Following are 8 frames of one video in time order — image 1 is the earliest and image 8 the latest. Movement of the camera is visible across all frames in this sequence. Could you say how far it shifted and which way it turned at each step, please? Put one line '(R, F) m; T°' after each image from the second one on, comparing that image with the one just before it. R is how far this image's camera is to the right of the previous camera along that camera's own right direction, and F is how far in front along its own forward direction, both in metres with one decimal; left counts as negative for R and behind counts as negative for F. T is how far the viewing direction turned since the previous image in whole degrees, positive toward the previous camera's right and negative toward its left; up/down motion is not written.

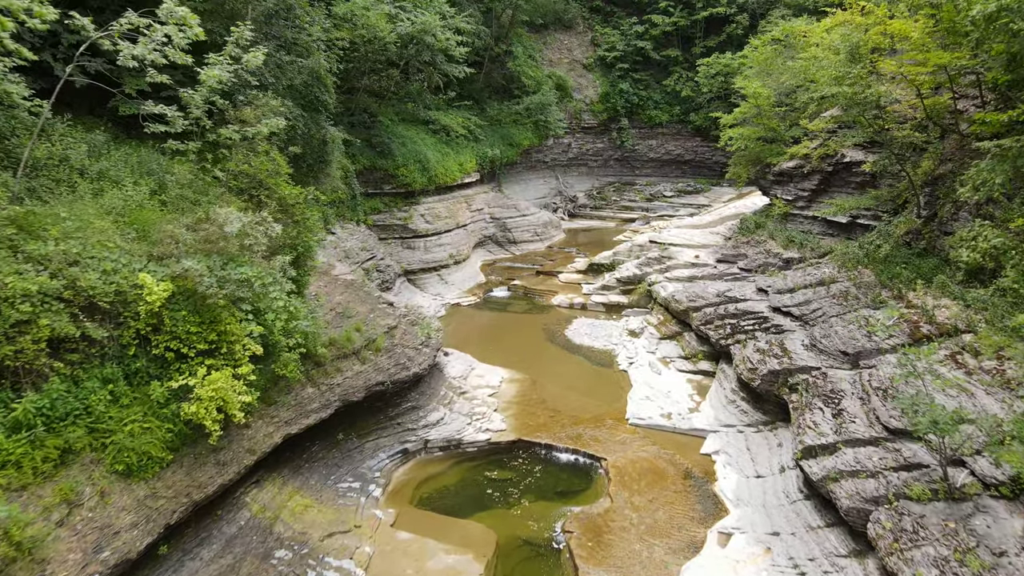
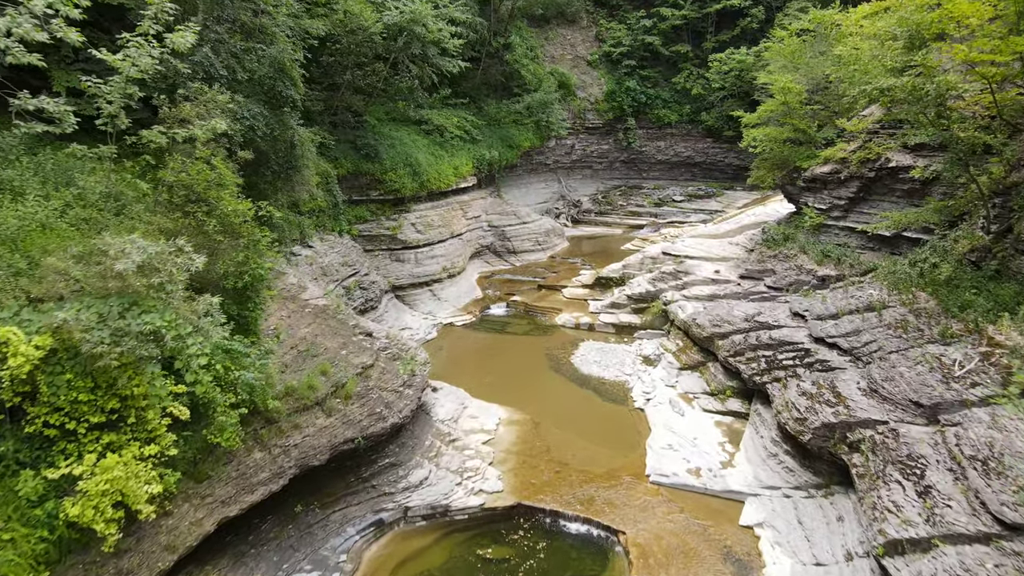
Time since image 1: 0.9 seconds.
(0.0, +1.8) m; 0°
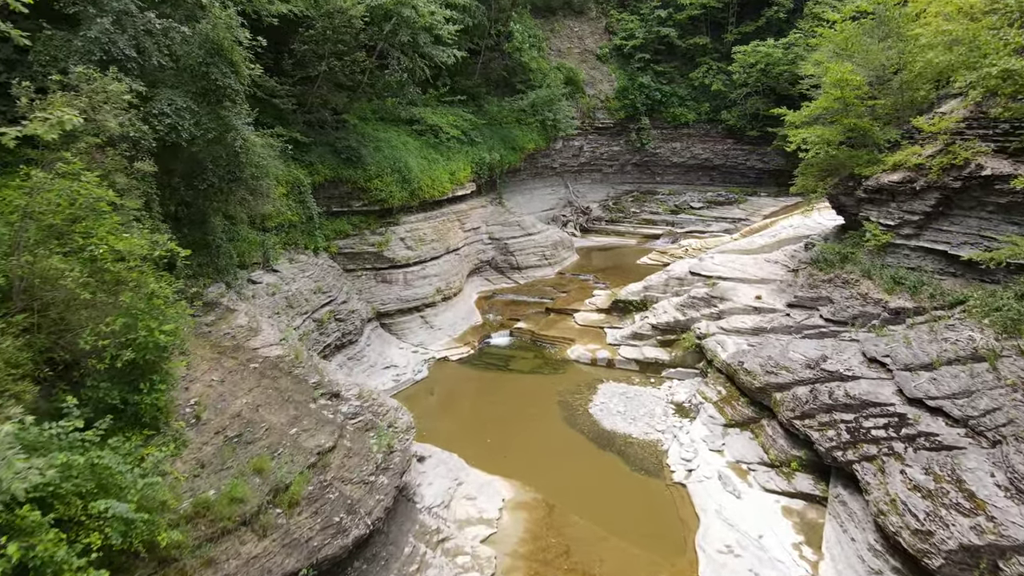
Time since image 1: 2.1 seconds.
(-0.1, +2.4) m; 0°
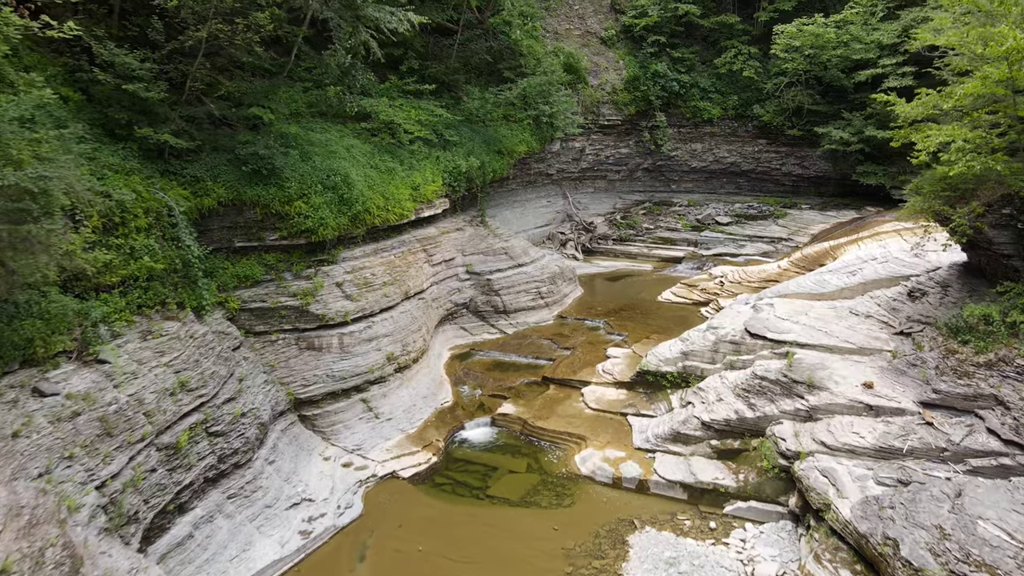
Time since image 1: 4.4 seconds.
(+0.1, +4.7) m; +1°
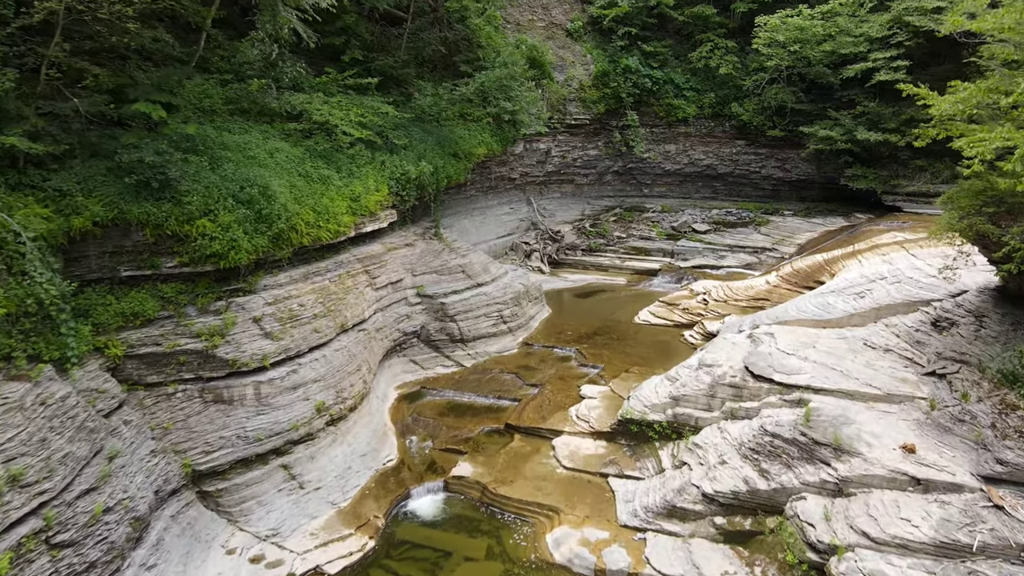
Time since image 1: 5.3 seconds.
(+0.1, +1.9) m; +3°
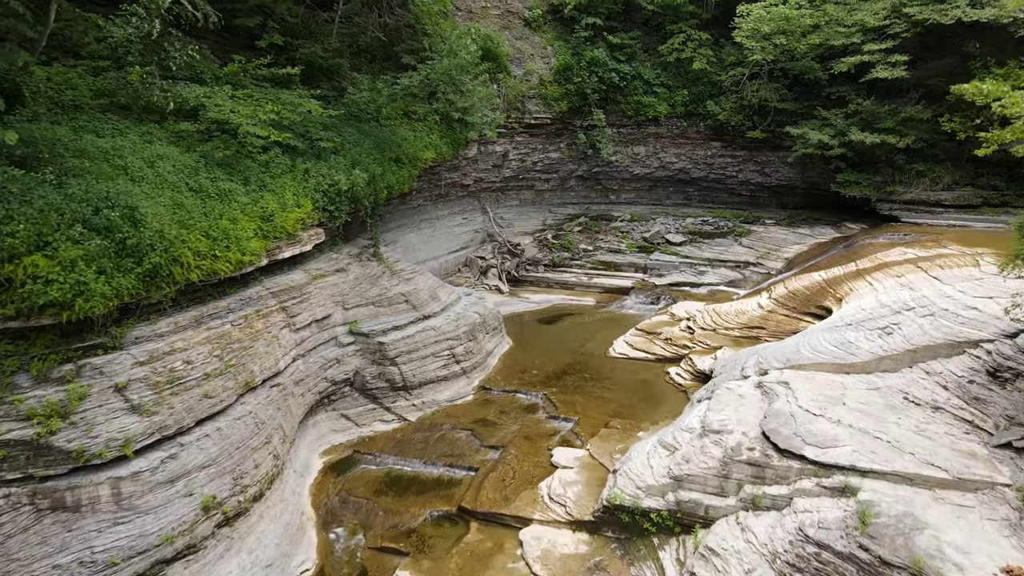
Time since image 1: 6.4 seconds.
(0.0, +2.2) m; +3°
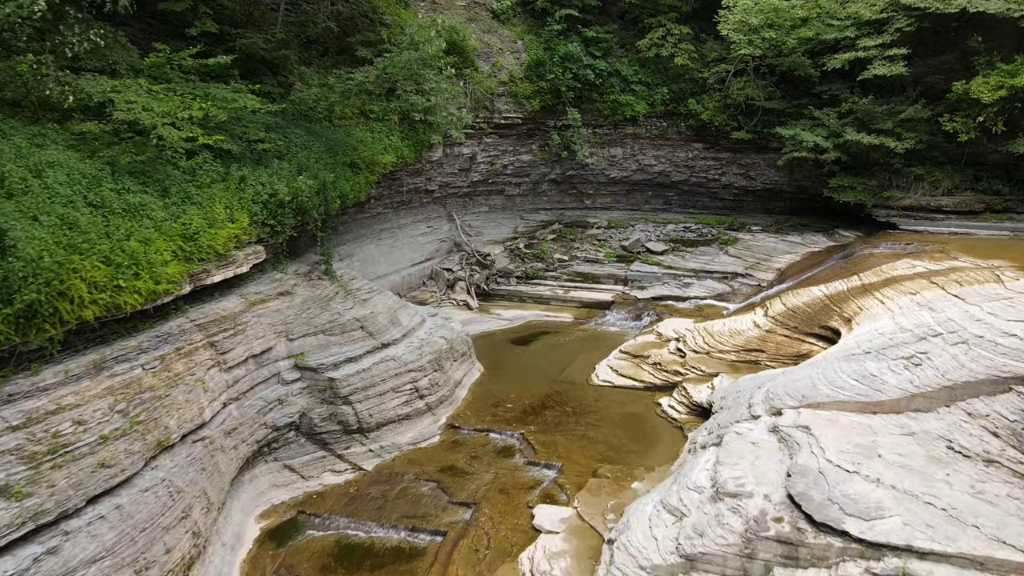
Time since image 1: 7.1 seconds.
(0.0, +1.4) m; +3°
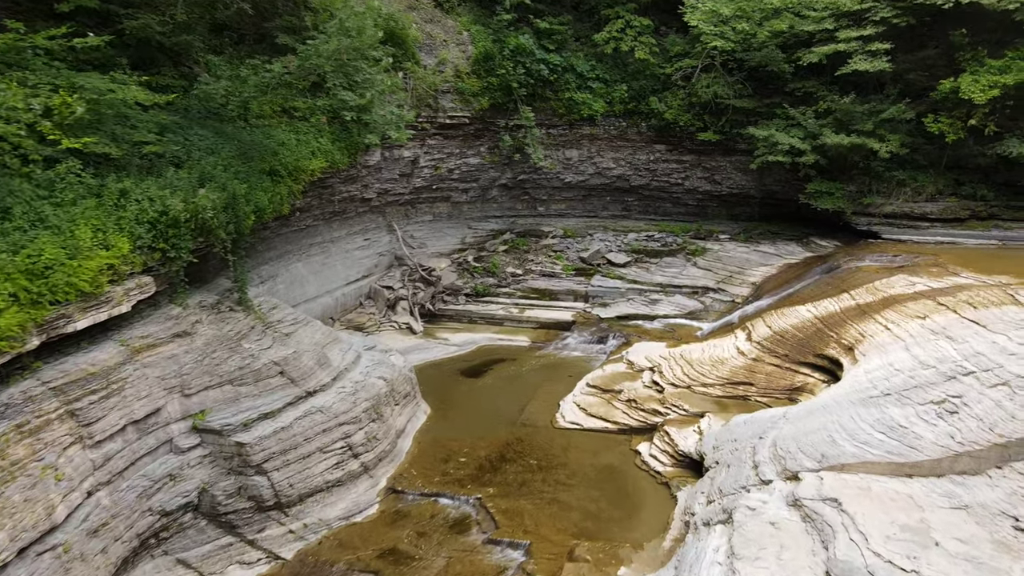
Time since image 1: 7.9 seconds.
(-0.1, +1.6) m; +4°
